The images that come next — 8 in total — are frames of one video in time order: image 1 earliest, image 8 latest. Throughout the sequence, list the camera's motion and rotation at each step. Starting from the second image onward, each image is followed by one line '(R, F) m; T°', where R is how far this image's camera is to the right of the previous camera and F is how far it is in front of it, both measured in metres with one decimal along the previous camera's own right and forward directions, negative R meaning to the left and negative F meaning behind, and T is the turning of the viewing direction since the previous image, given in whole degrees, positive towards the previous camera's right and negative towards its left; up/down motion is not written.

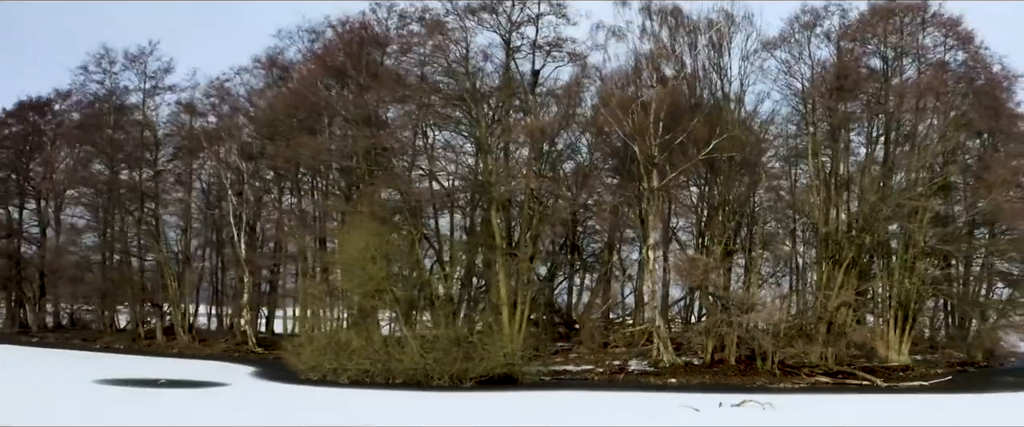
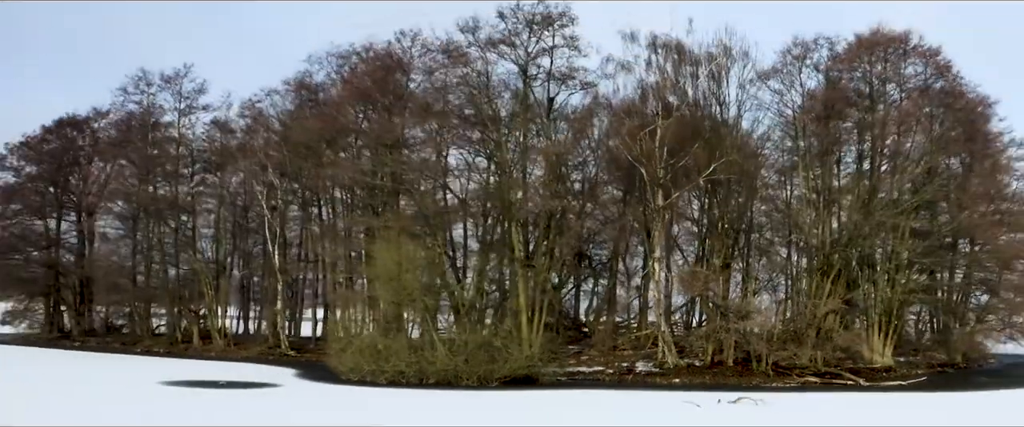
(-0.5, -2.2) m; 0°
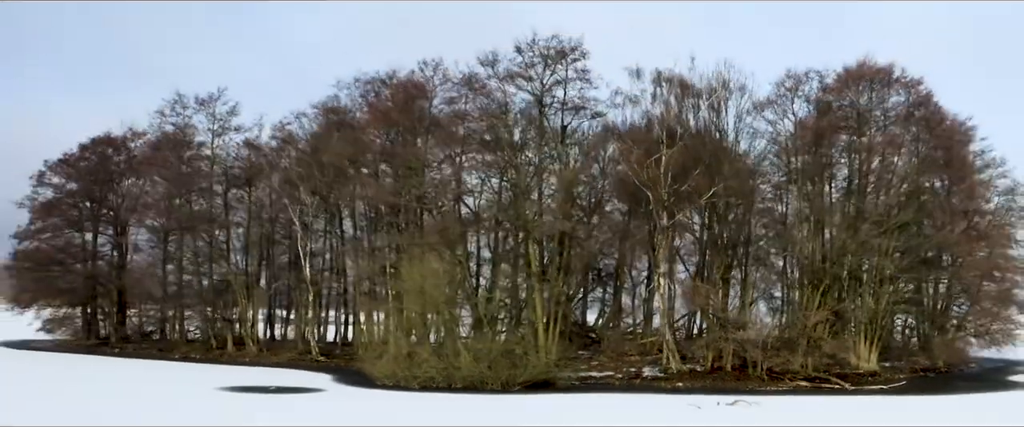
(-0.5, -2.3) m; 0°
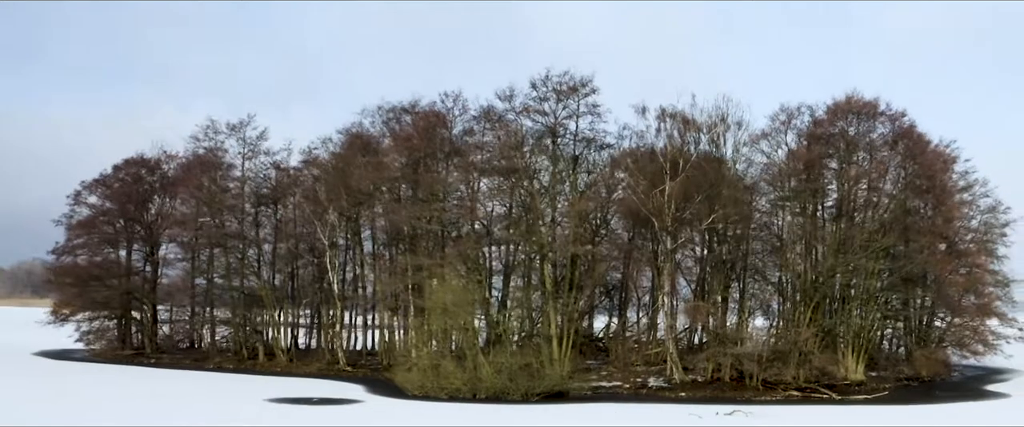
(-0.5, -2.4) m; 0°
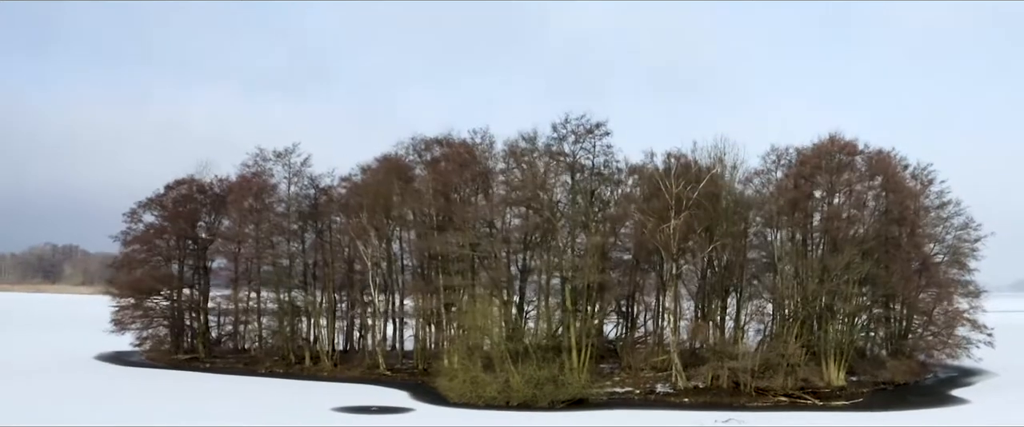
(-0.9, -4.1) m; 0°
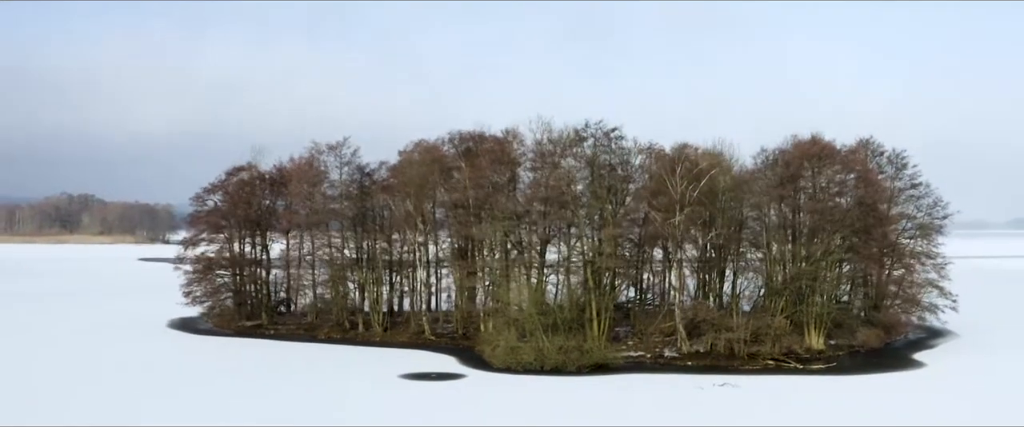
(-1.2, -5.8) m; 0°
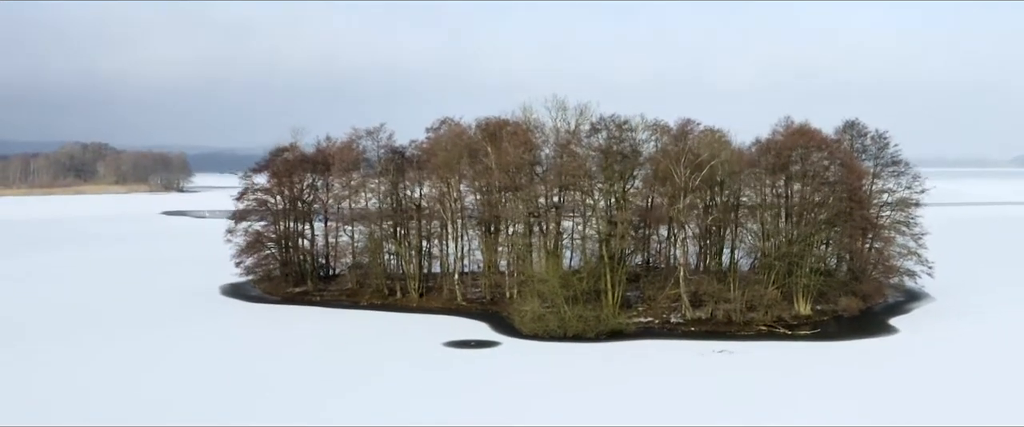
(-1.0, -5.2) m; 0°
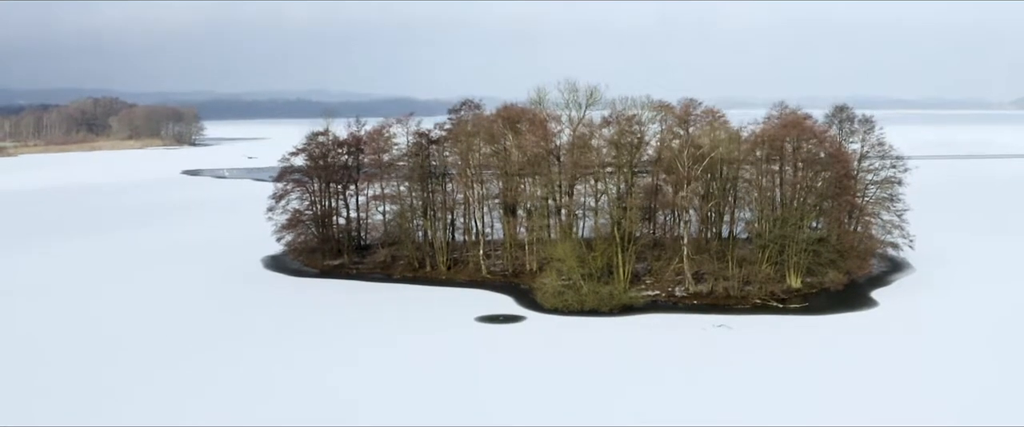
(-0.9, -5.1) m; 0°
